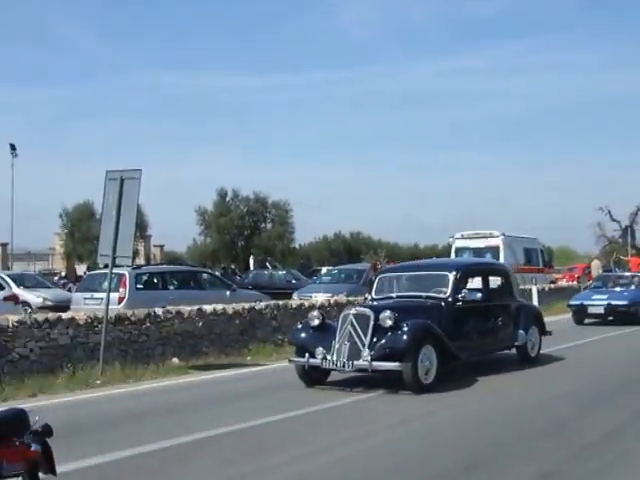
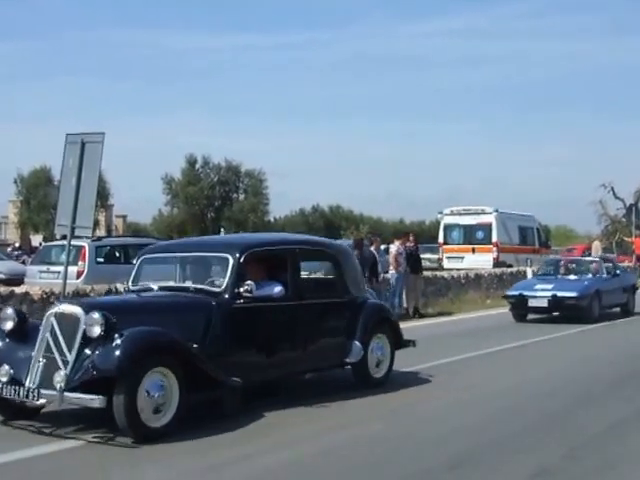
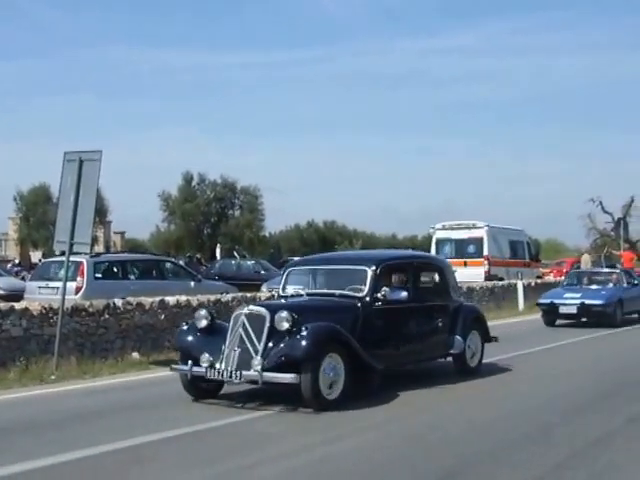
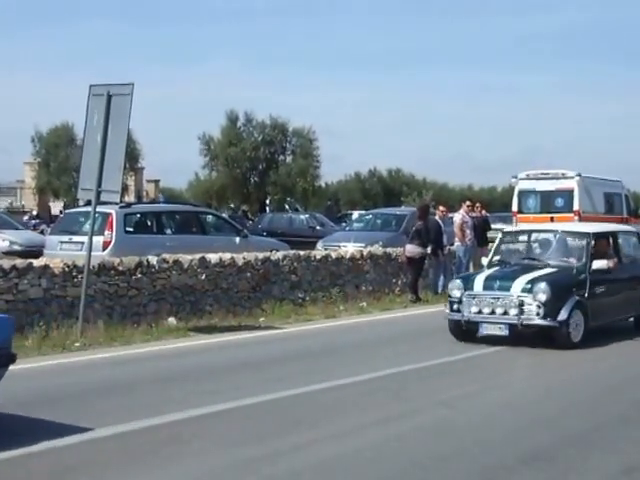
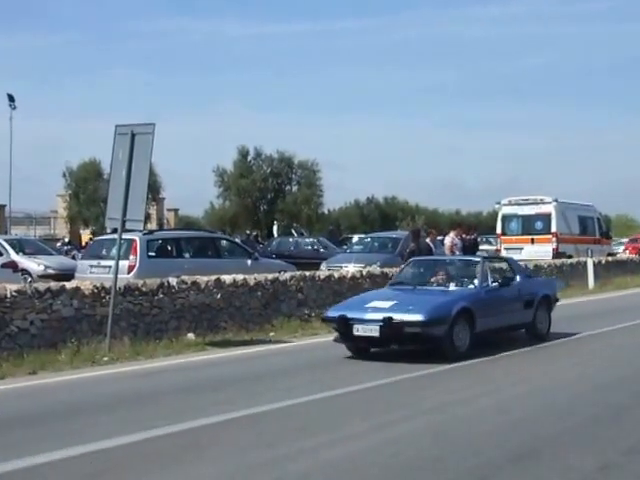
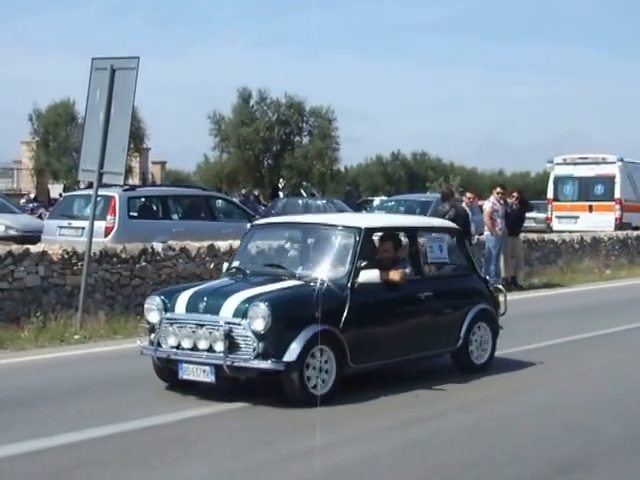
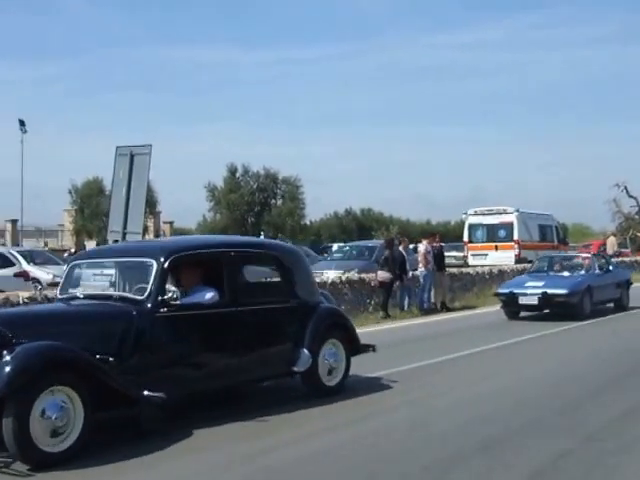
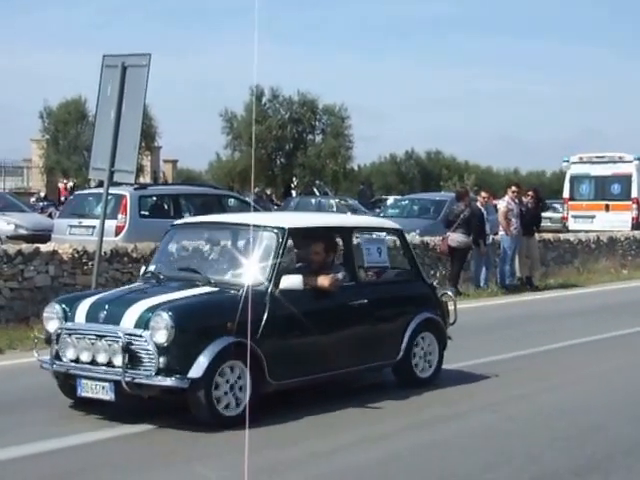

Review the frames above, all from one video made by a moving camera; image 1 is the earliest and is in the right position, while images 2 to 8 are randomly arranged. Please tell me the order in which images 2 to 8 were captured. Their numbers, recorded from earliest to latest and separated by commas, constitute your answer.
3, 2, 7, 5, 4, 6, 8
